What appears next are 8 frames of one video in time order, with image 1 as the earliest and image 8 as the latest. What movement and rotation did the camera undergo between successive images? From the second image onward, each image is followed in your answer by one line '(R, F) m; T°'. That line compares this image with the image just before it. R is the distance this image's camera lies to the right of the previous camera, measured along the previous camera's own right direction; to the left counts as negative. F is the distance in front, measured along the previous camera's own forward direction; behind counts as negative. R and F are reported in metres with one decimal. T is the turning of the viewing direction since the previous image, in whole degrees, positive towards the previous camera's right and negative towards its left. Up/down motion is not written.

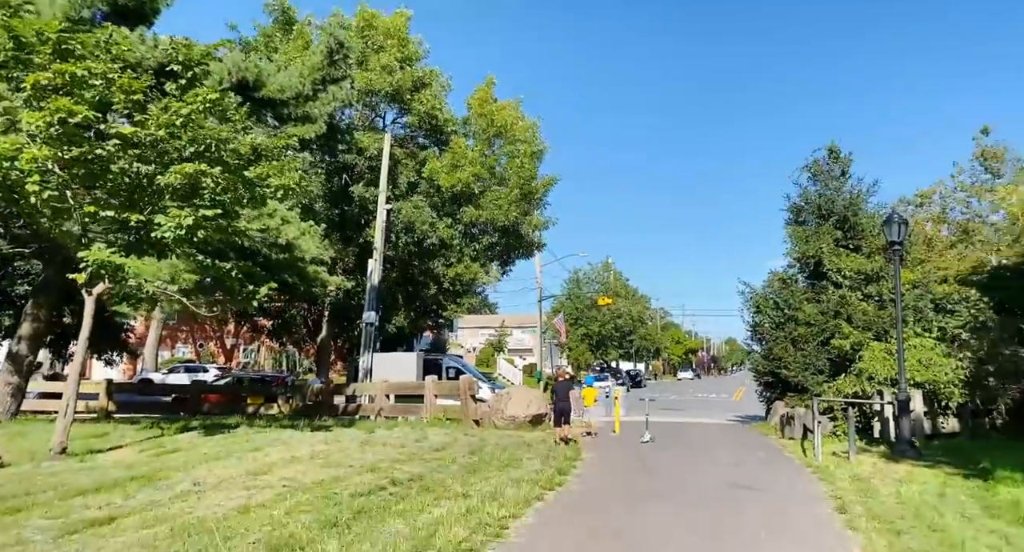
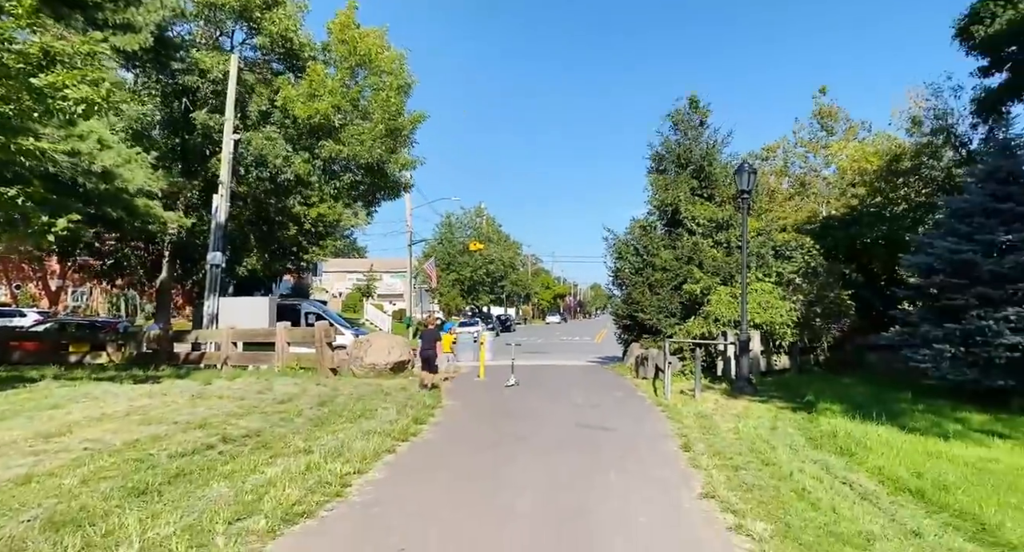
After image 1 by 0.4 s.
(+0.2, +0.5) m; +11°
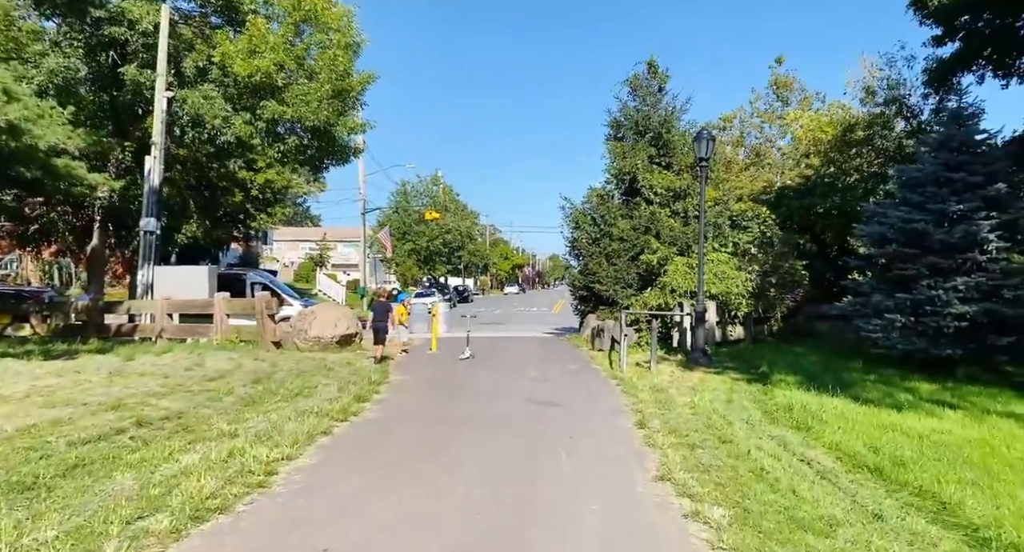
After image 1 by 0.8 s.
(+0.1, +0.5) m; +4°
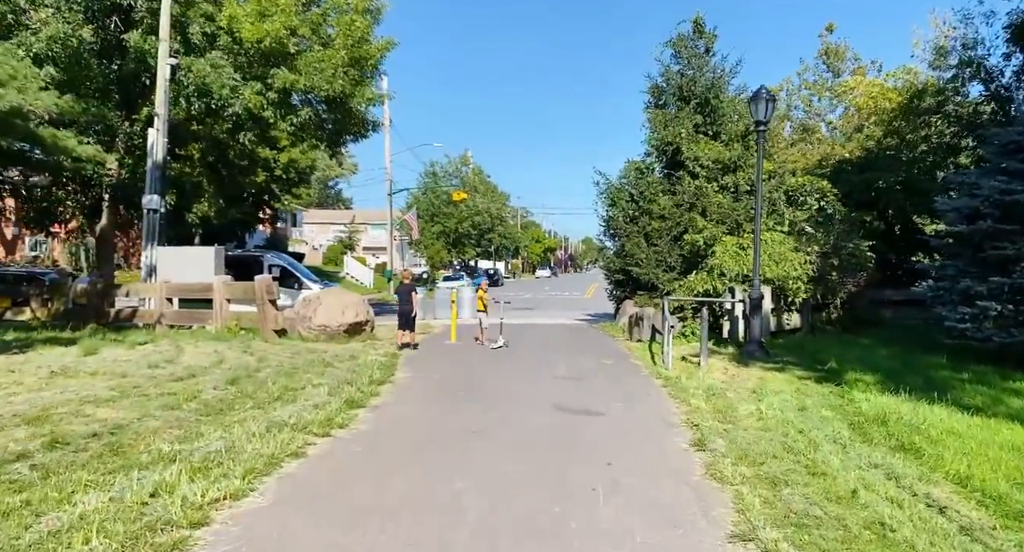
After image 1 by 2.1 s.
(+0.1, +1.5) m; -3°
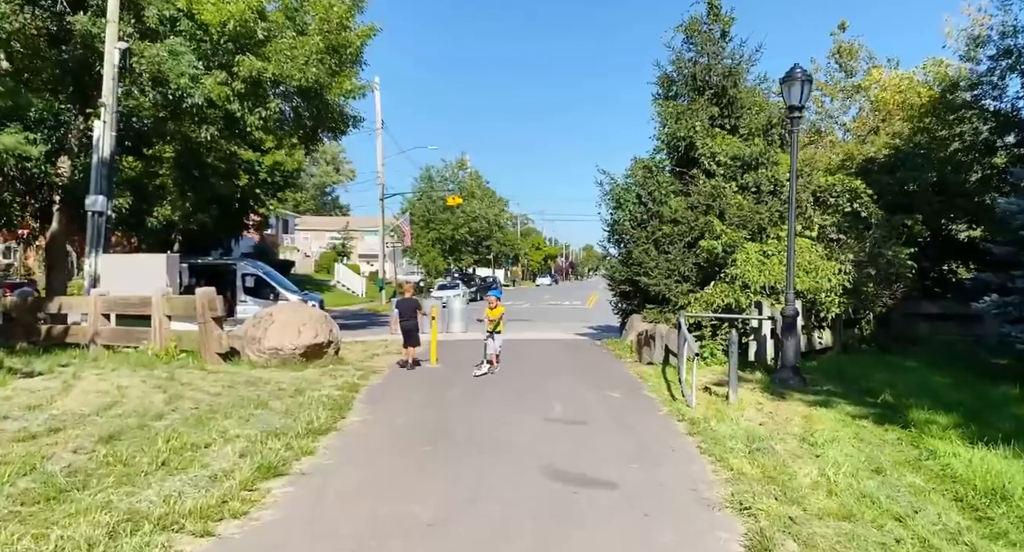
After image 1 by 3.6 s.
(+0.2, +1.9) m; 0°
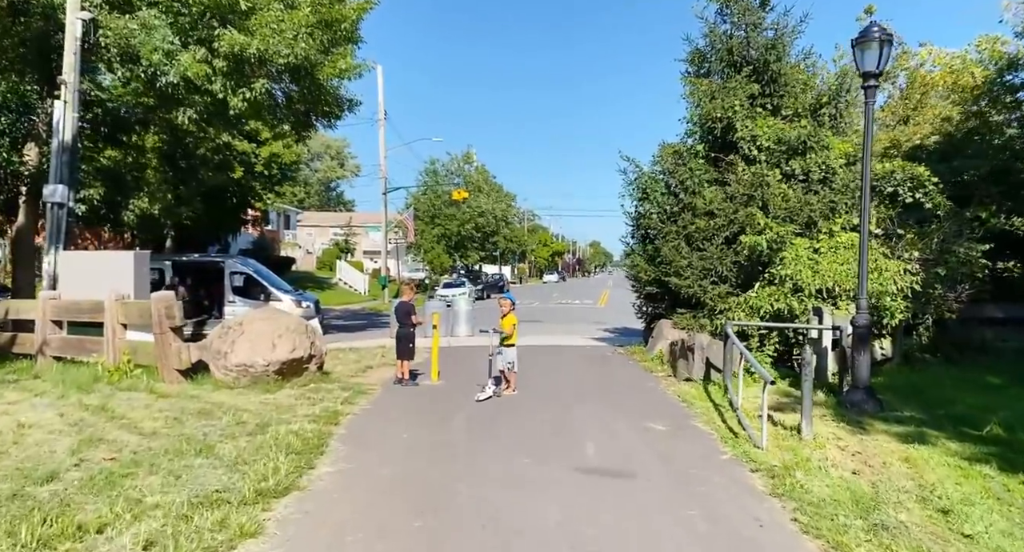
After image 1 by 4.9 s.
(-0.1, +1.7) m; -1°
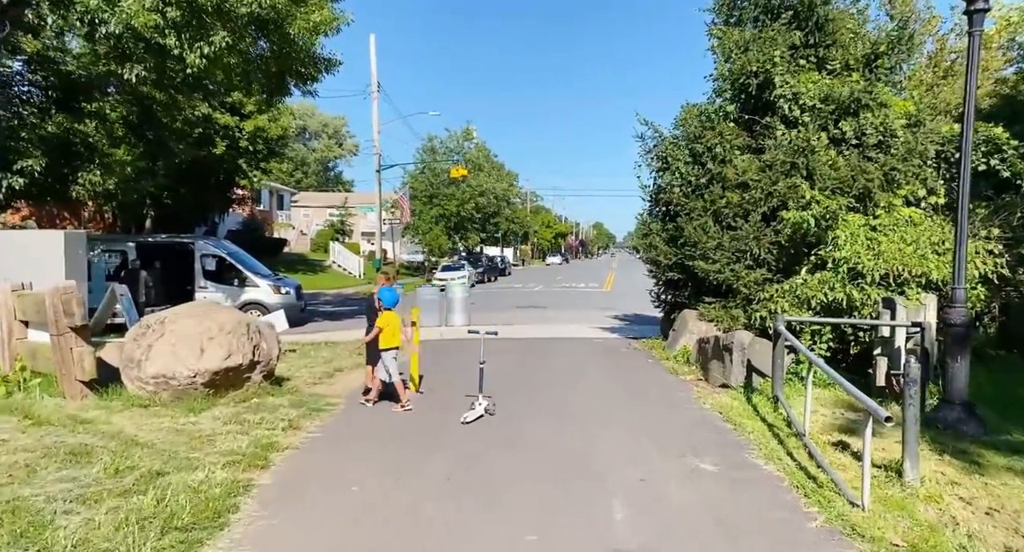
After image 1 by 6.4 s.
(+0.1, +1.9) m; 0°
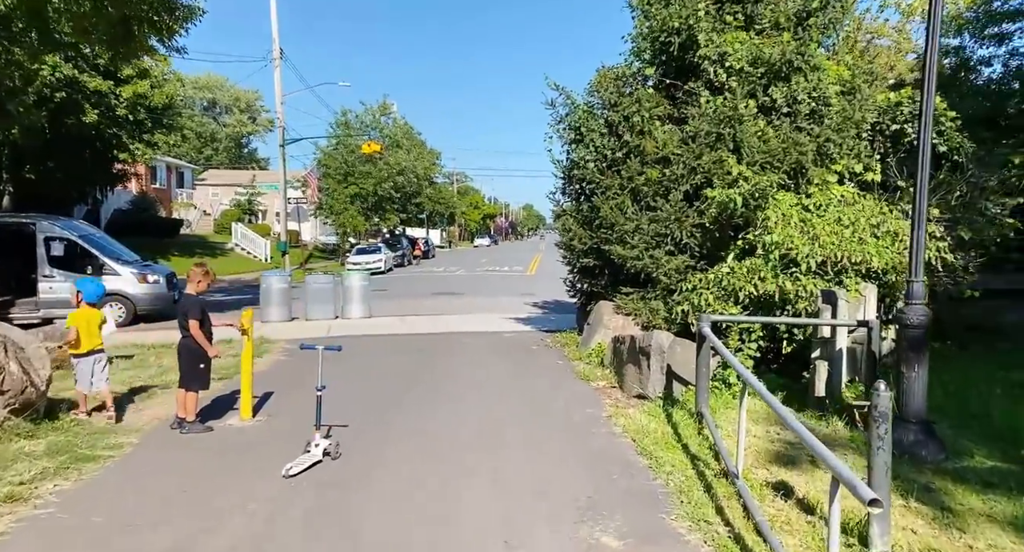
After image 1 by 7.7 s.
(+0.6, +1.6) m; +6°
